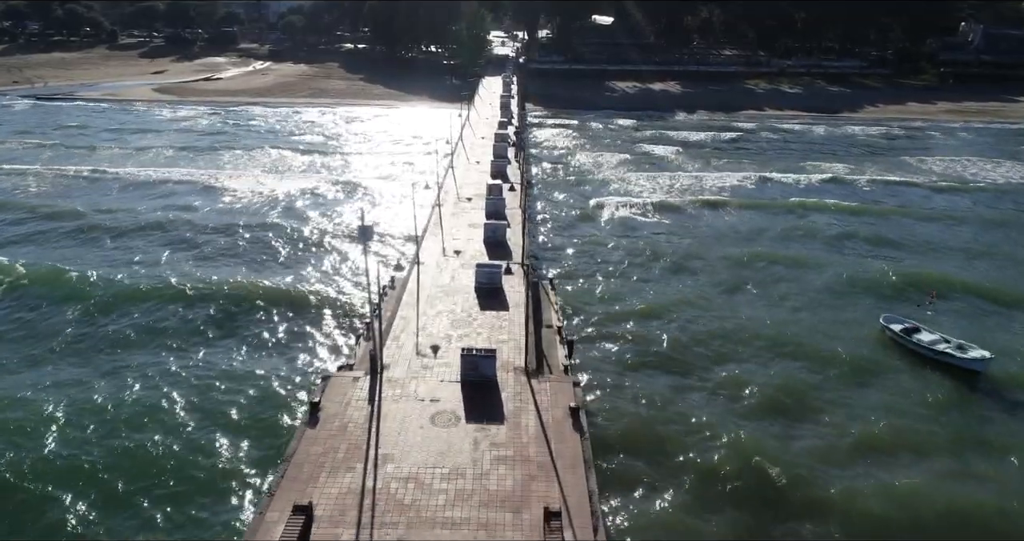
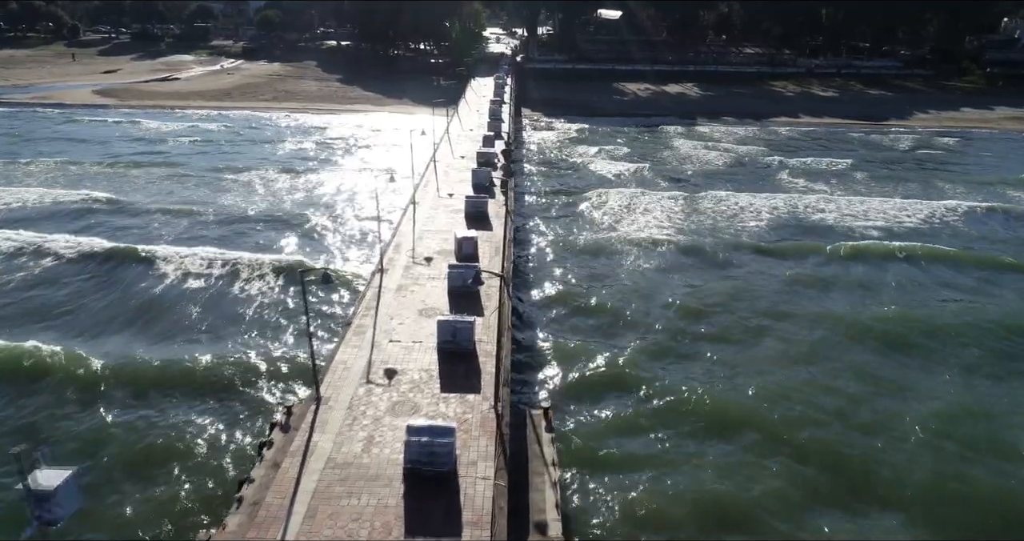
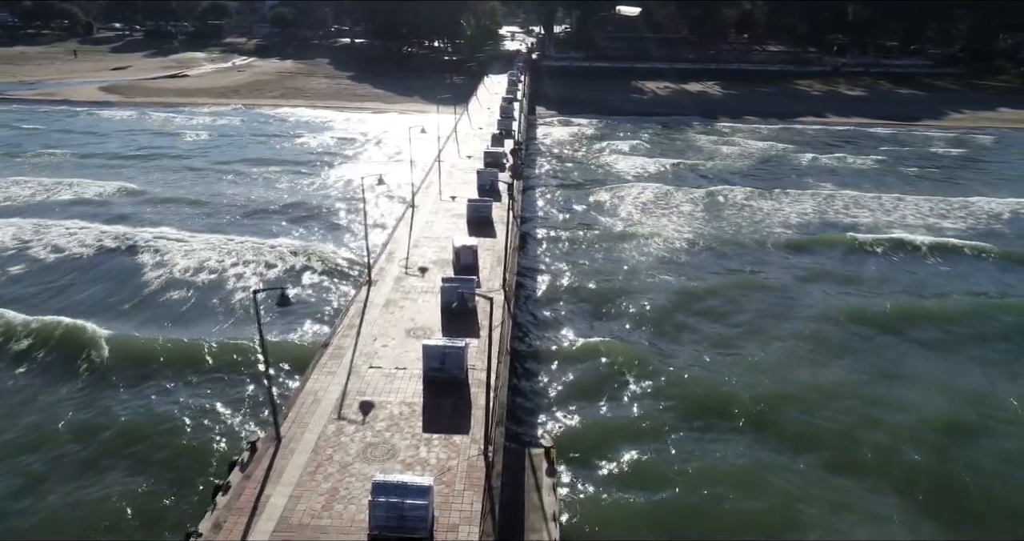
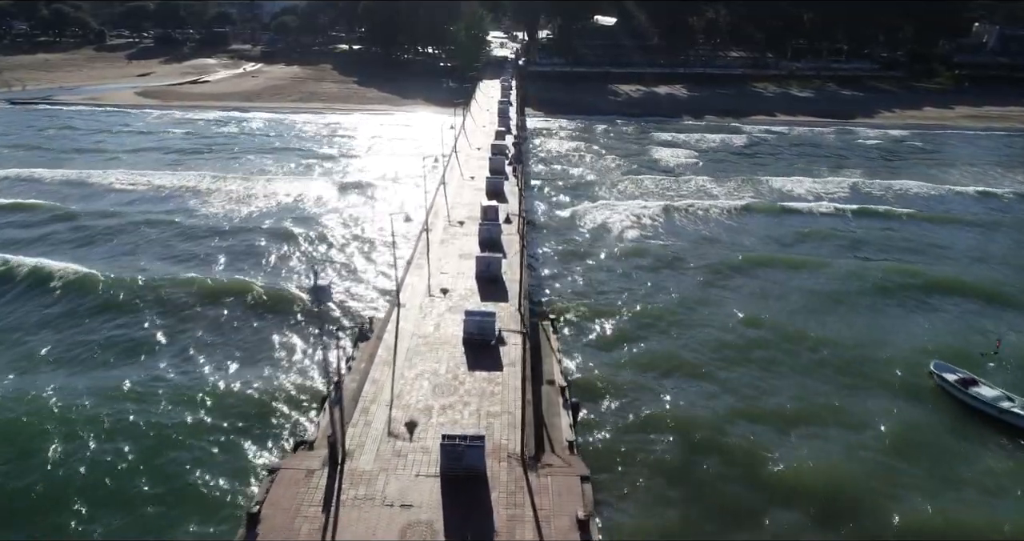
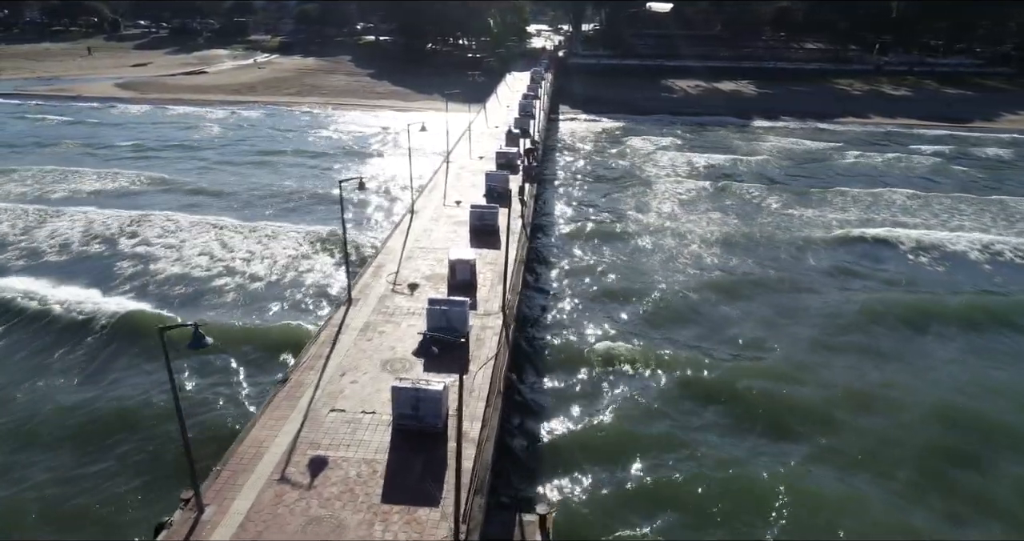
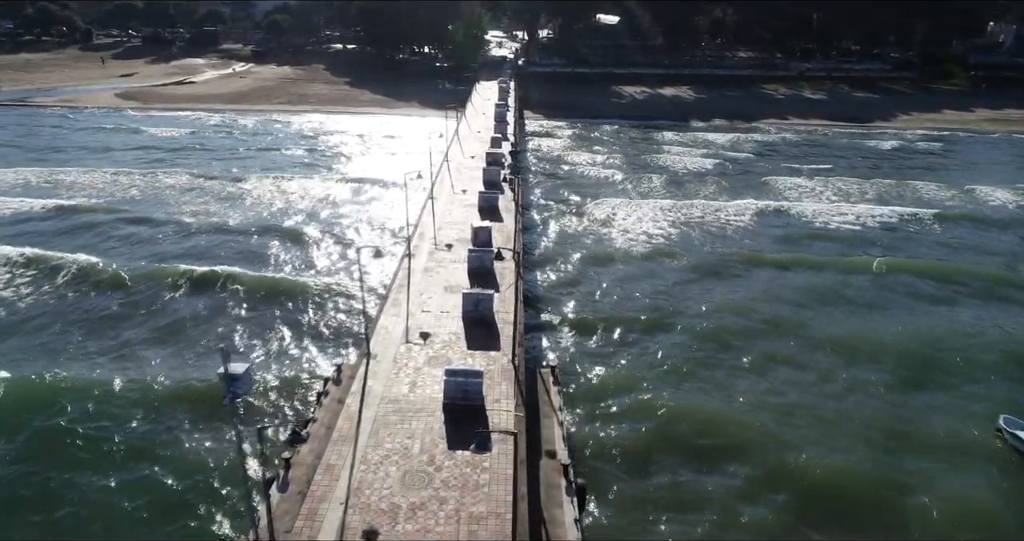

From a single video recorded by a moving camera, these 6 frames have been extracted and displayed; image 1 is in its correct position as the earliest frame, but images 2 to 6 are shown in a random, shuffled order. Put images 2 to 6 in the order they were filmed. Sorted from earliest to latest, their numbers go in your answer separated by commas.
4, 6, 2, 3, 5
